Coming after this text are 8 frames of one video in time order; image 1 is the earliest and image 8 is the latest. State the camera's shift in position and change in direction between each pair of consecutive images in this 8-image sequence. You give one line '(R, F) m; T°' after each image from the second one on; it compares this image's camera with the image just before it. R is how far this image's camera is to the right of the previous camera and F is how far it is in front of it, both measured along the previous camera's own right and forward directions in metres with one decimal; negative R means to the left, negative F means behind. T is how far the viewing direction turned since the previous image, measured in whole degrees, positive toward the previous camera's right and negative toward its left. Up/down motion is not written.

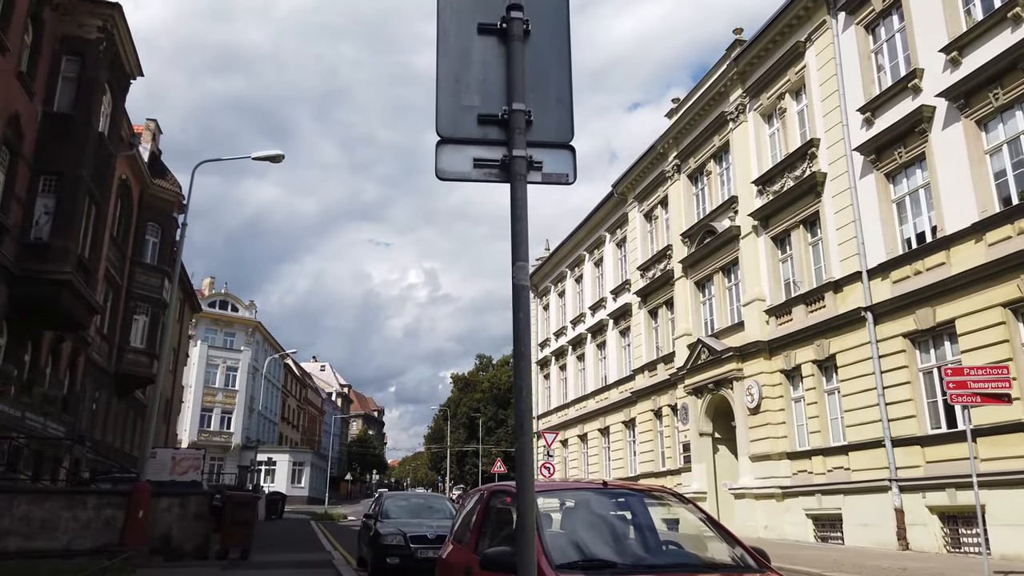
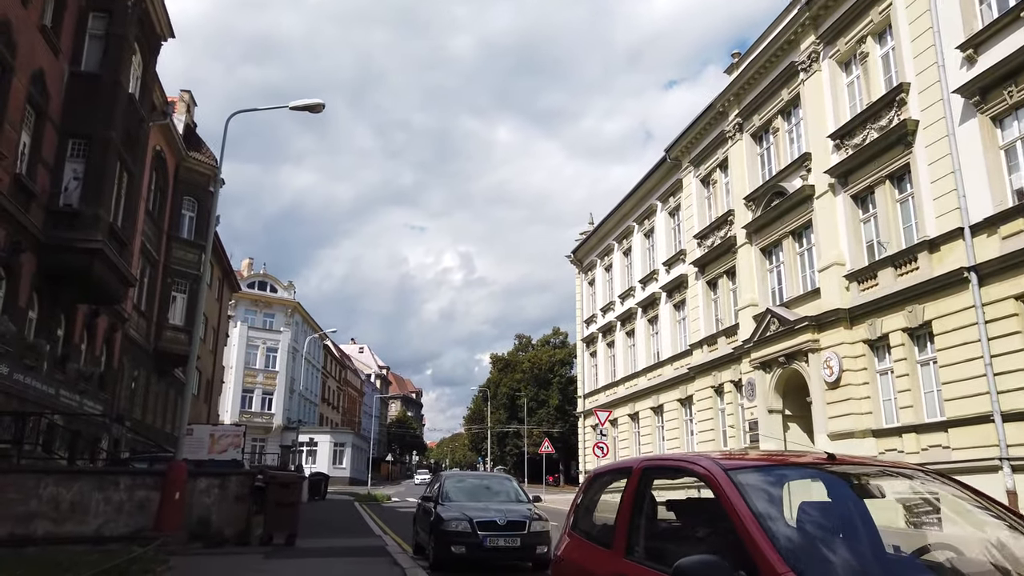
(-0.5, +1.4) m; -3°
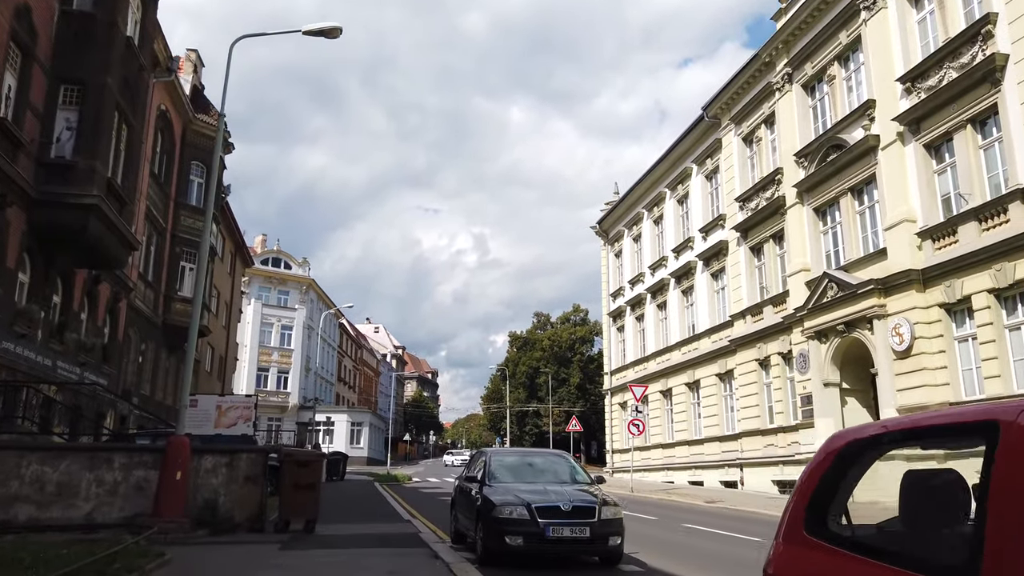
(-0.5, +1.6) m; -1°
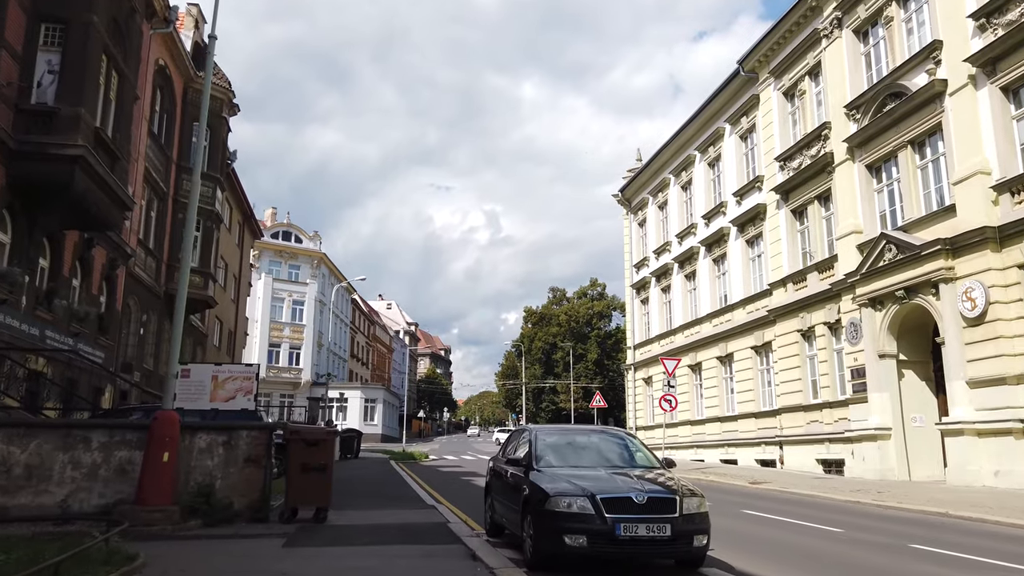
(-0.4, +1.5) m; -1°
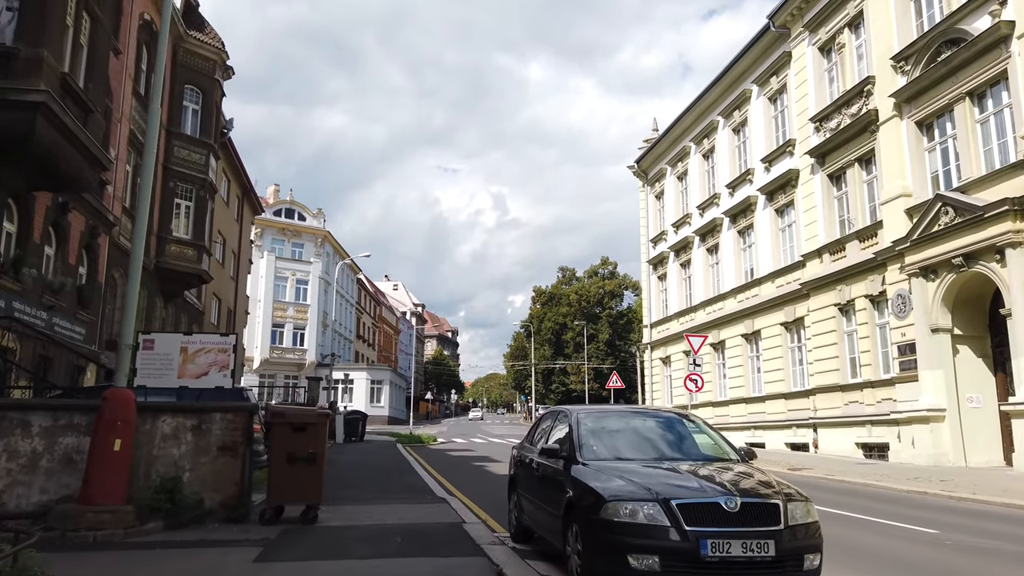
(-0.2, +1.6) m; 0°
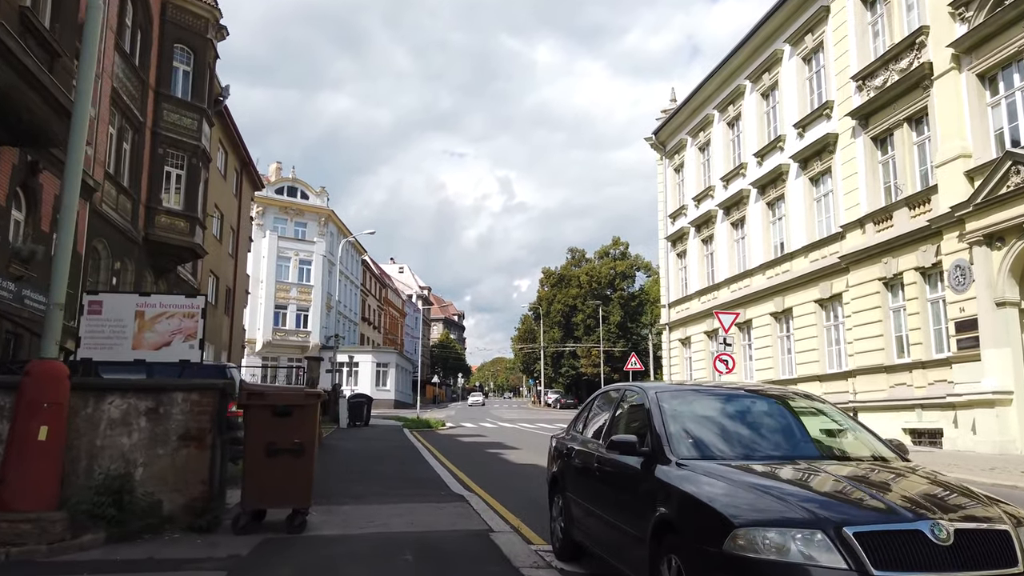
(-0.3, +1.6) m; 0°
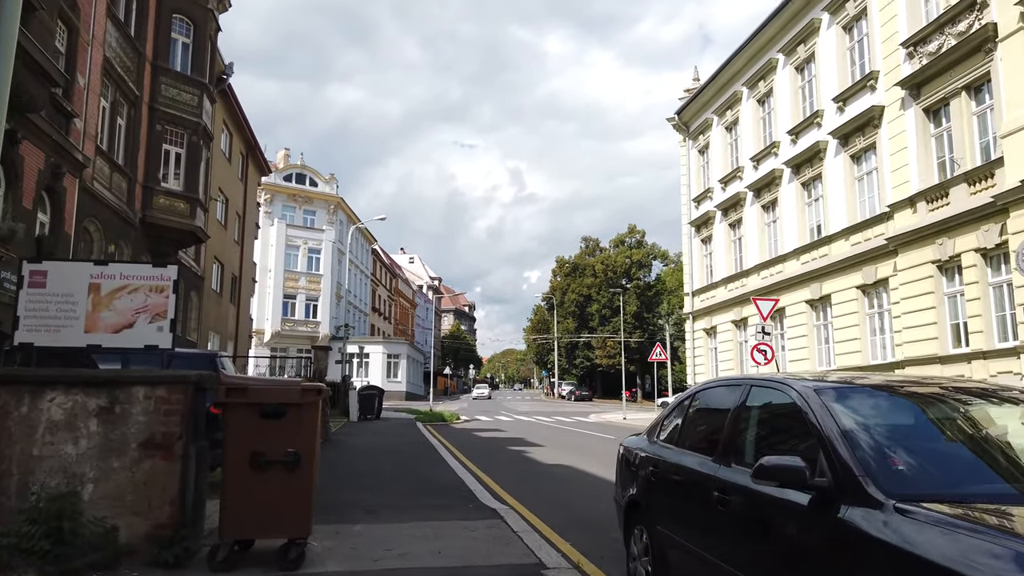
(-0.3, +1.3) m; -1°
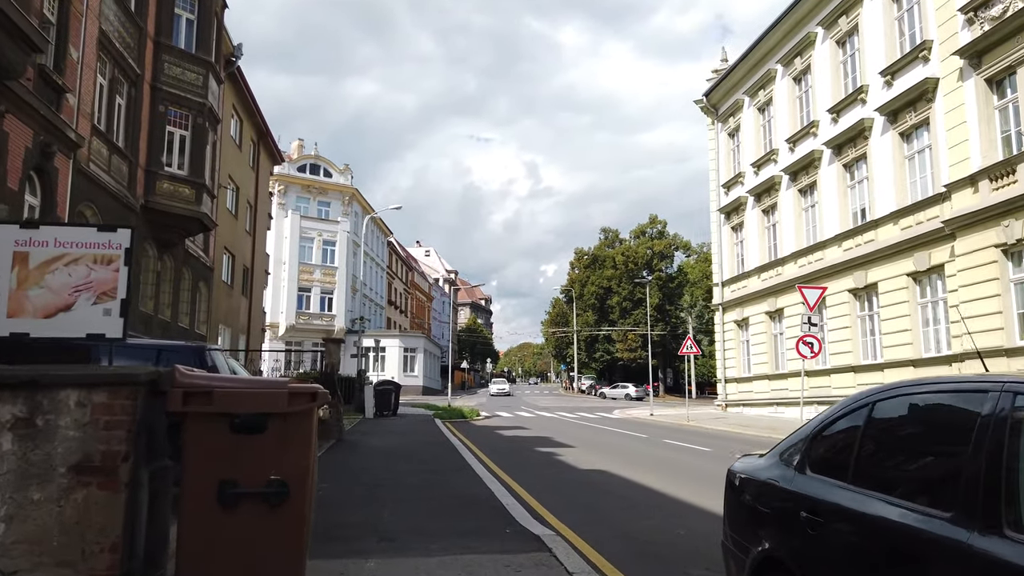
(-0.2, +1.2) m; -1°
